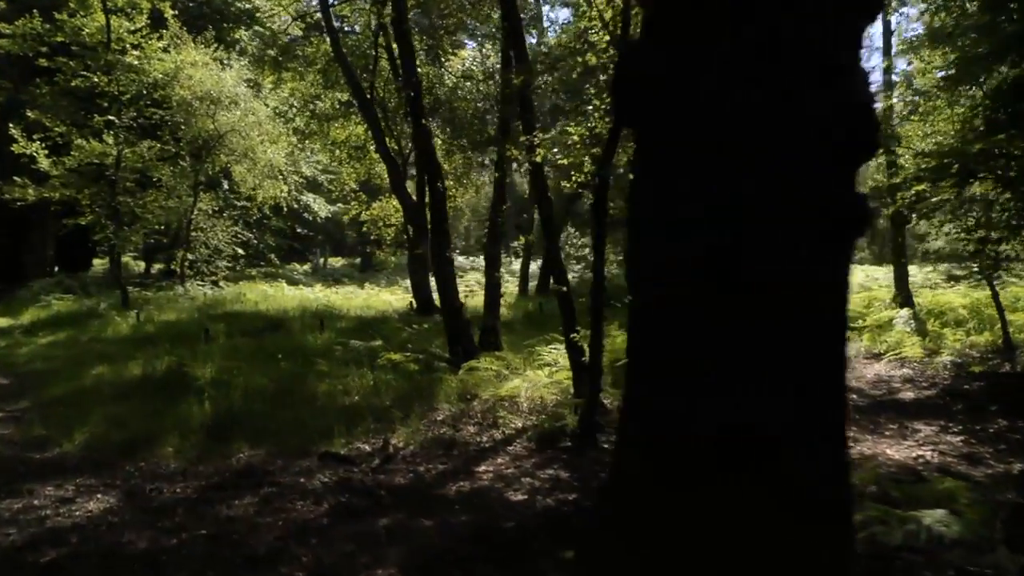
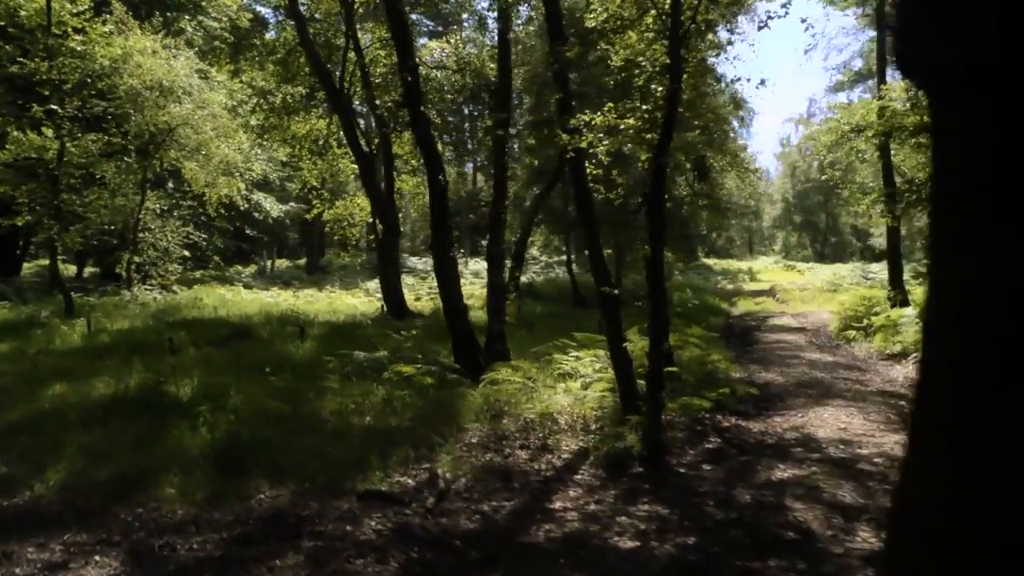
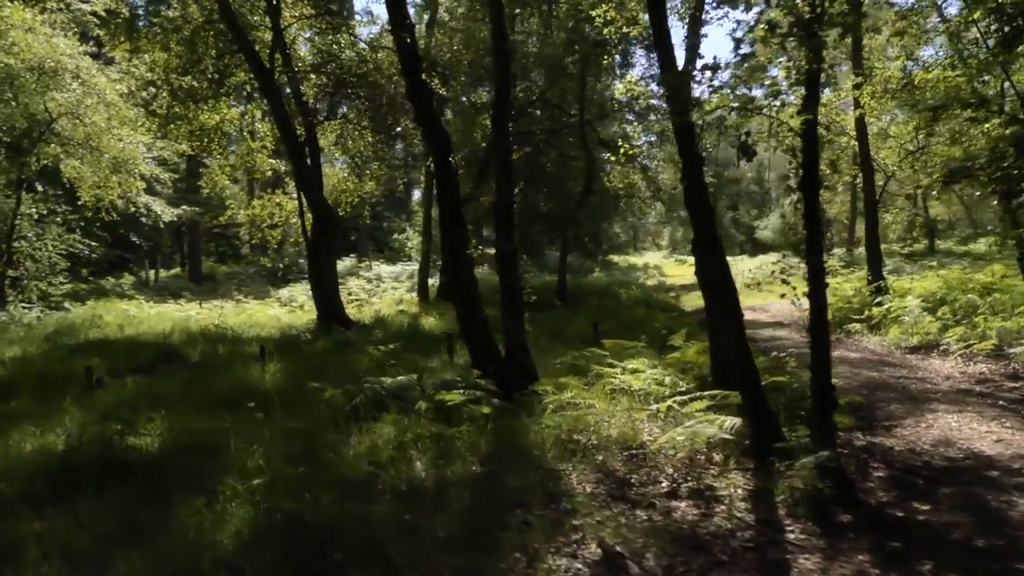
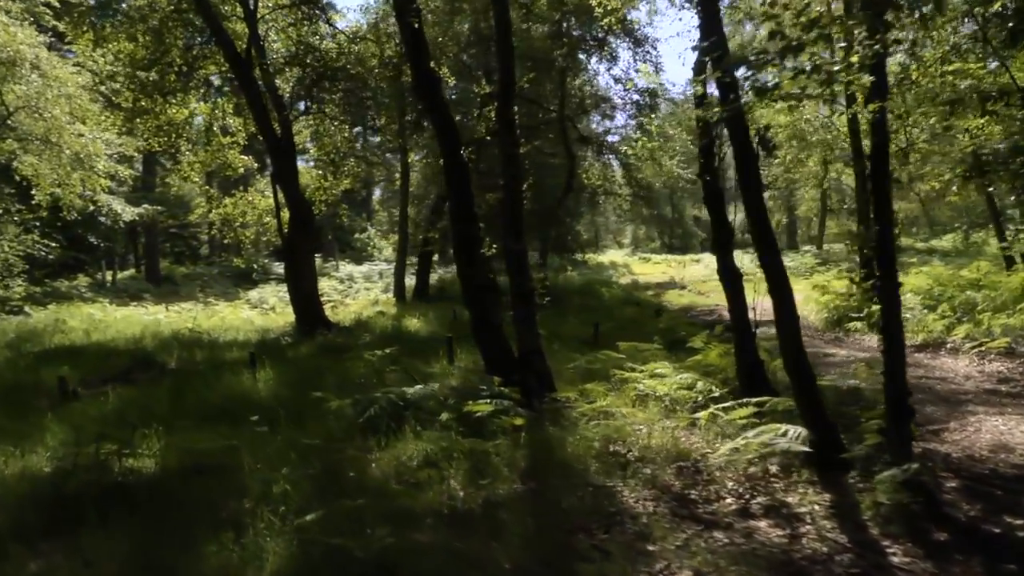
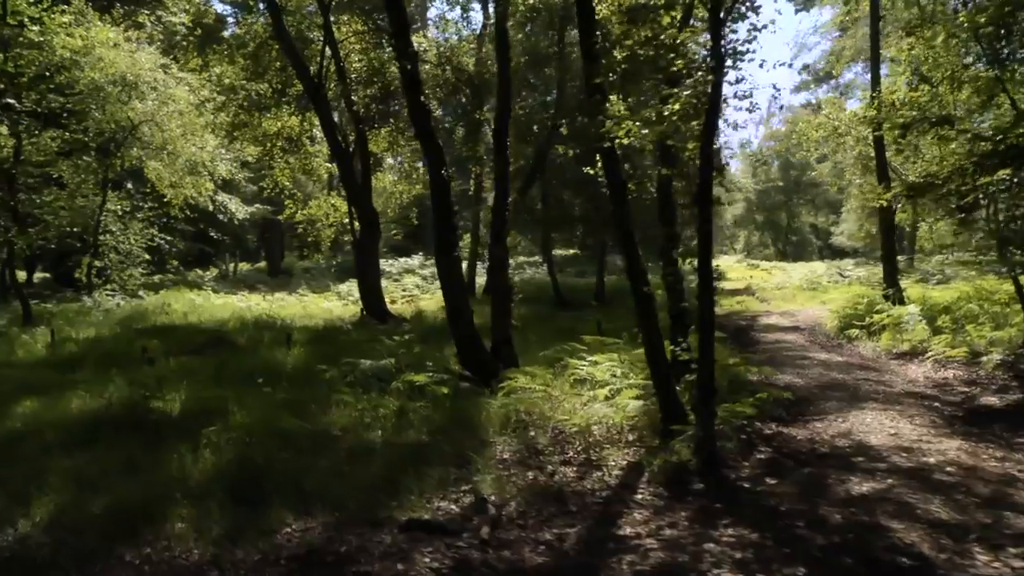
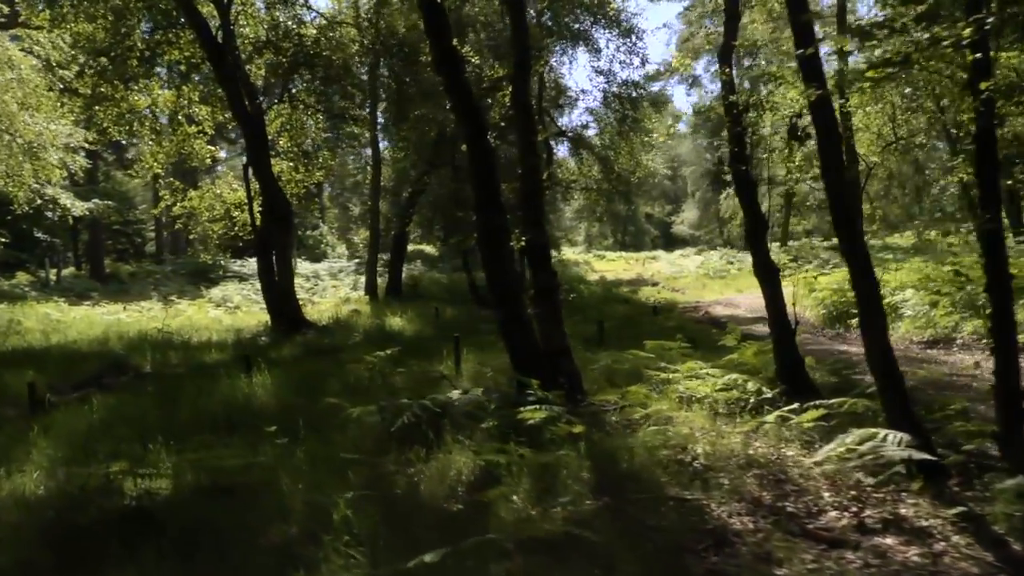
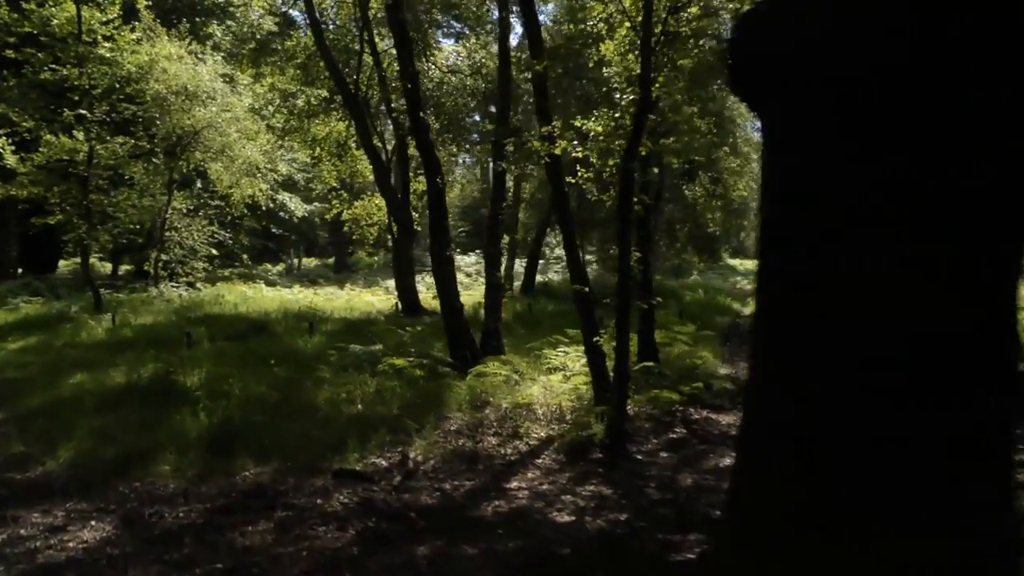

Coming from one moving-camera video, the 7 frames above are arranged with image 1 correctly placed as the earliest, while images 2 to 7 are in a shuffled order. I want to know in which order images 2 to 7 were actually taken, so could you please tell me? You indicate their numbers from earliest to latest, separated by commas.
7, 2, 5, 3, 4, 6
